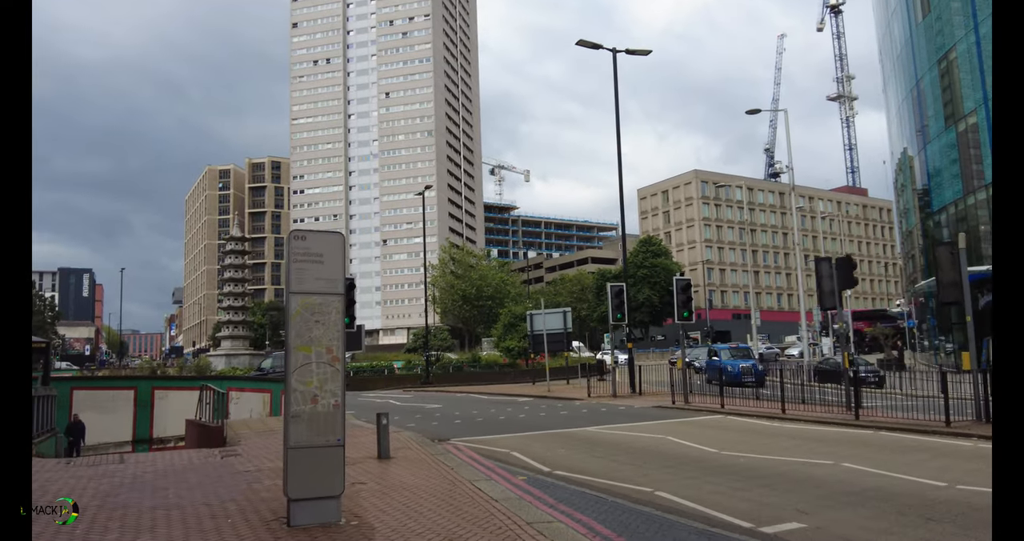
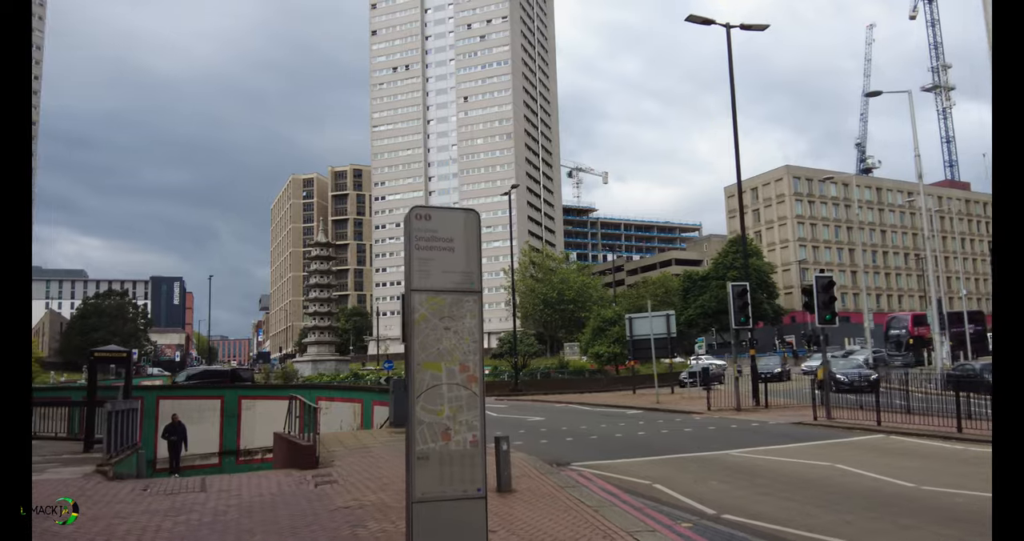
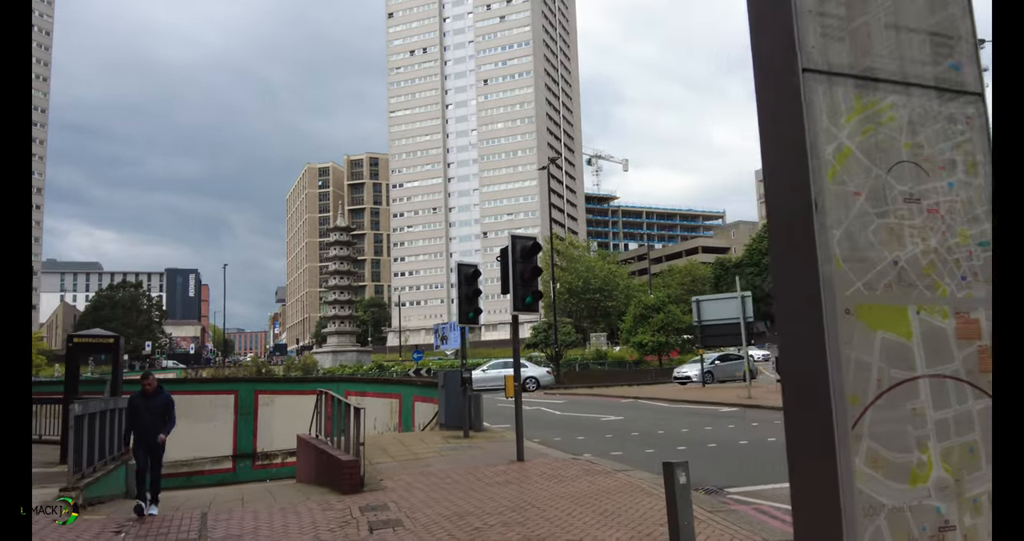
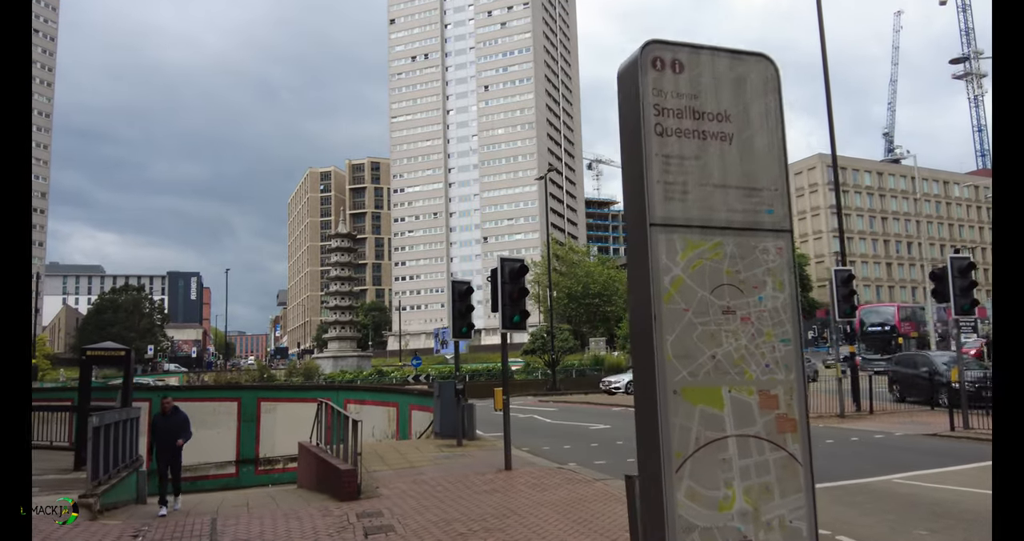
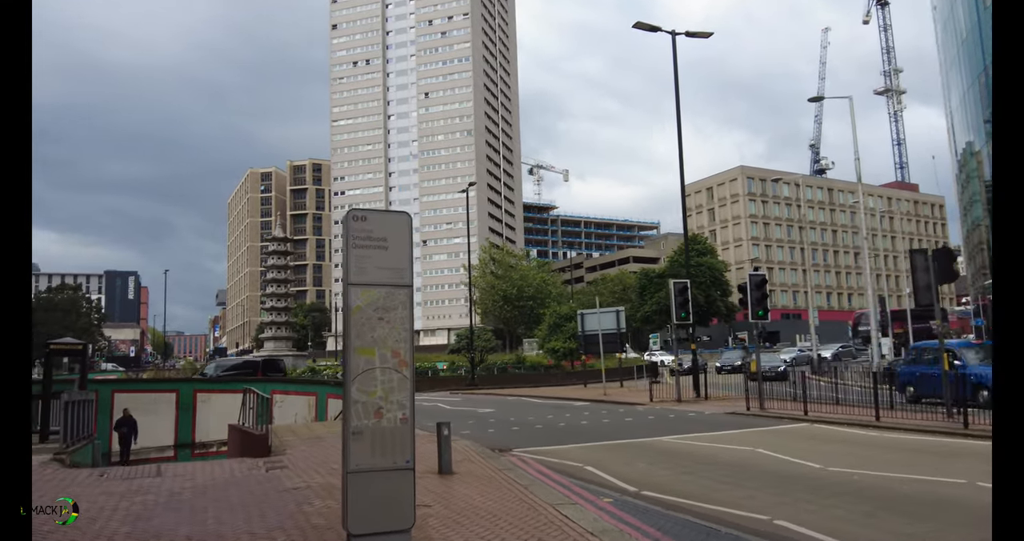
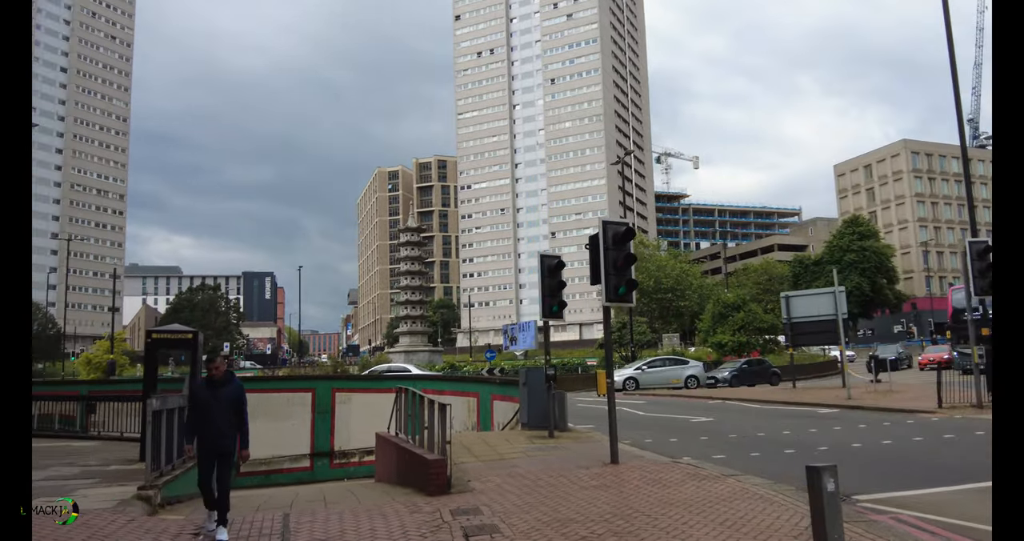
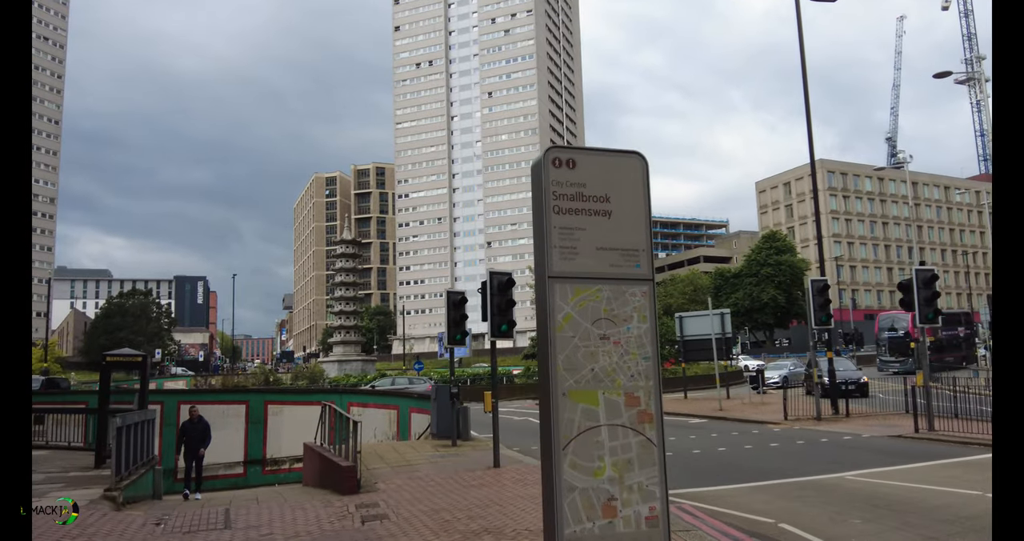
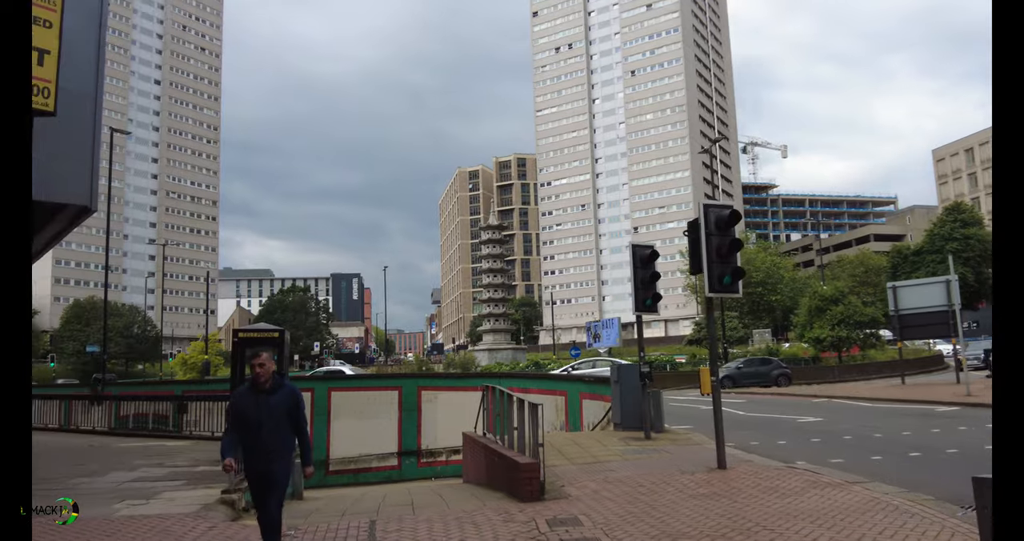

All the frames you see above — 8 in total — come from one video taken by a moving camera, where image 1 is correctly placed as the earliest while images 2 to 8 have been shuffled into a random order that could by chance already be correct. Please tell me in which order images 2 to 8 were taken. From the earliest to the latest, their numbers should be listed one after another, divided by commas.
5, 2, 7, 4, 3, 6, 8
